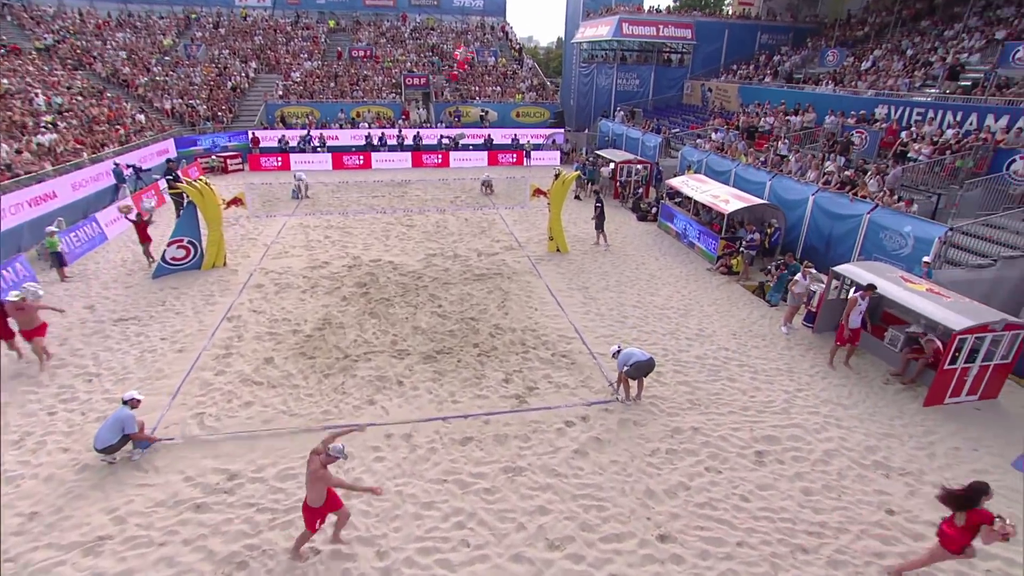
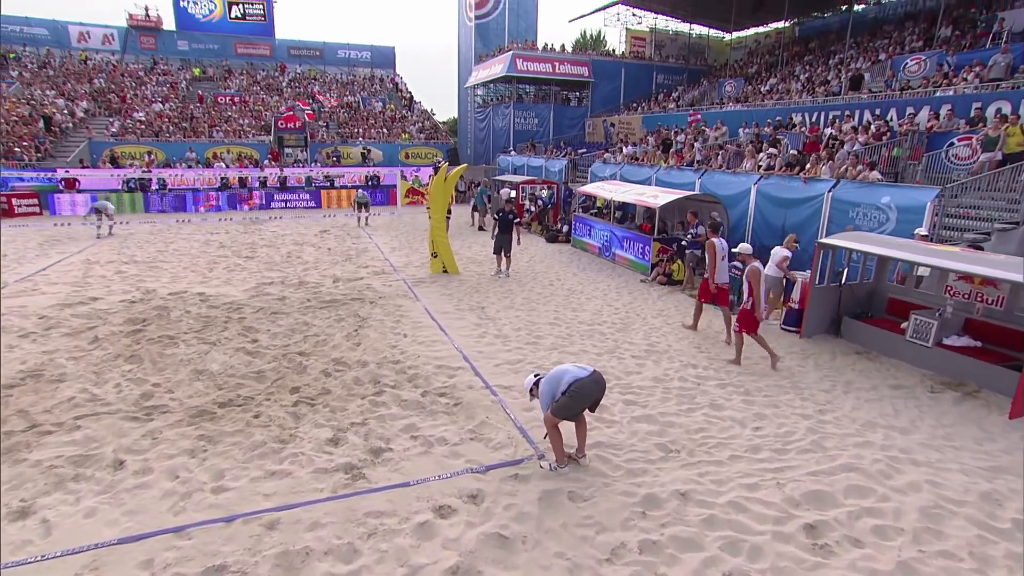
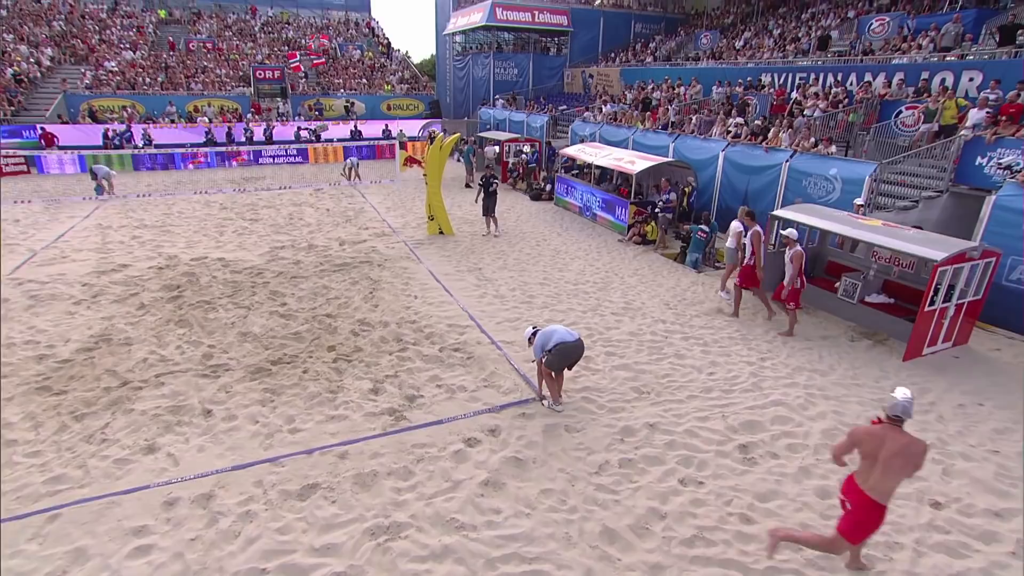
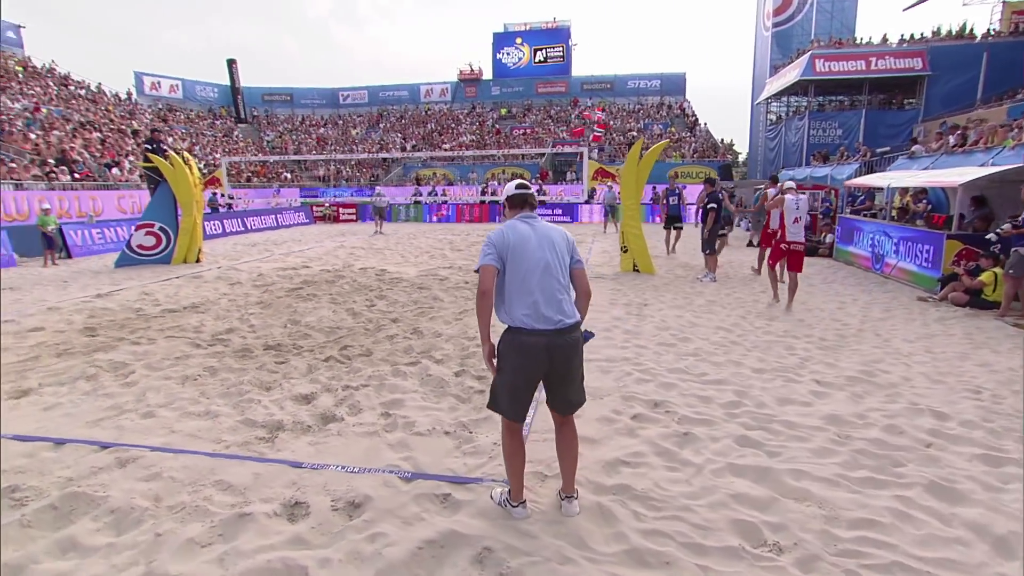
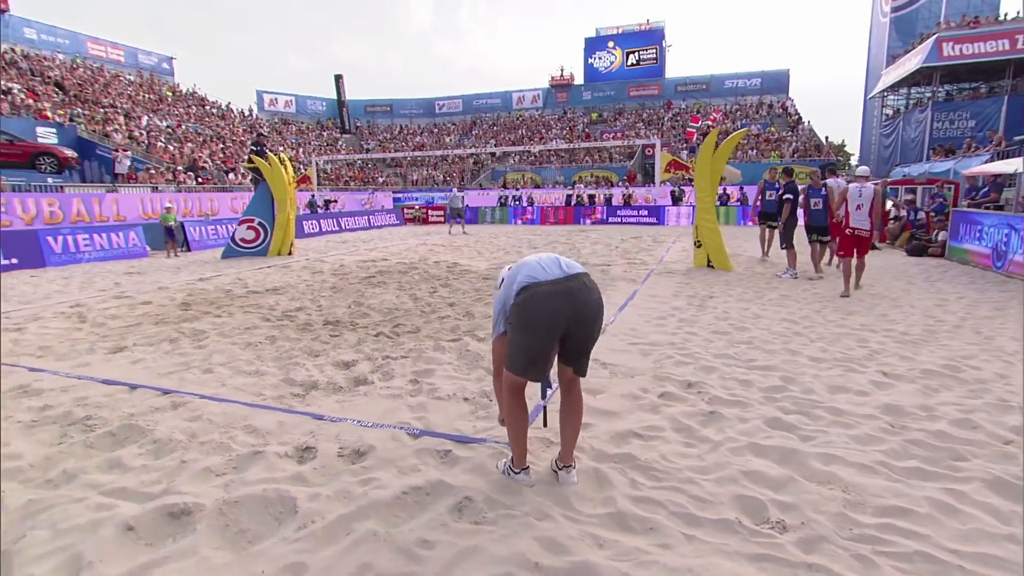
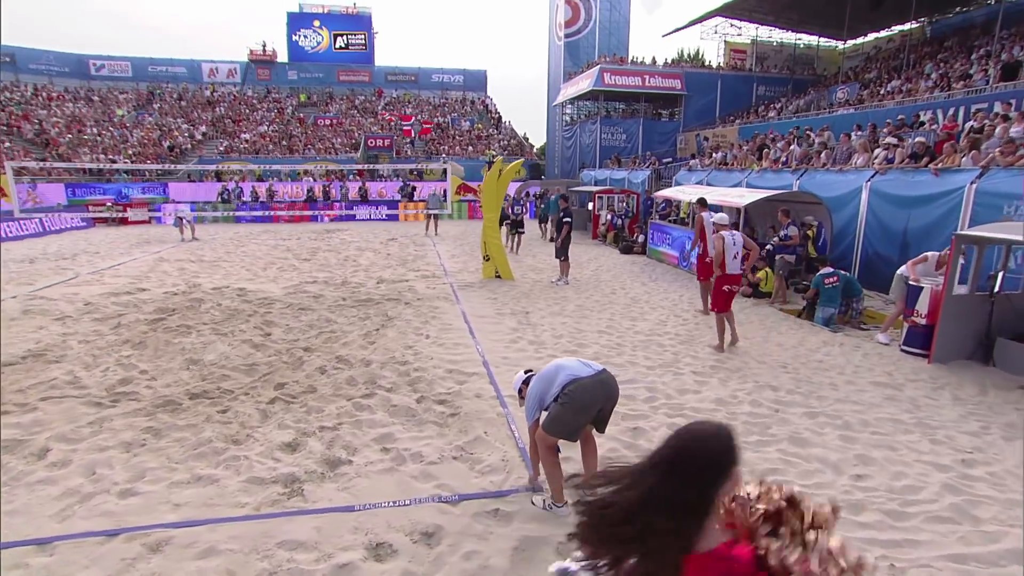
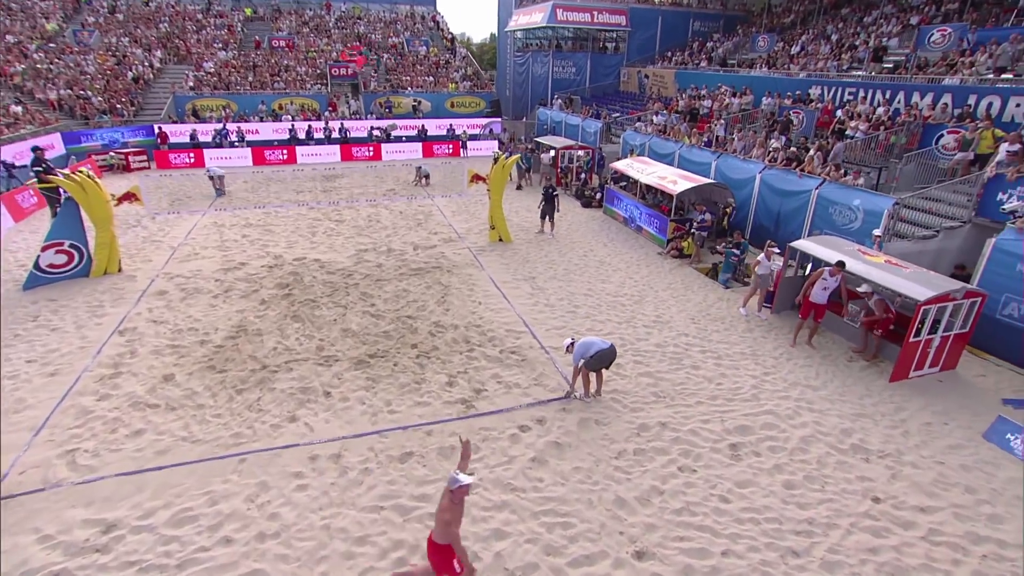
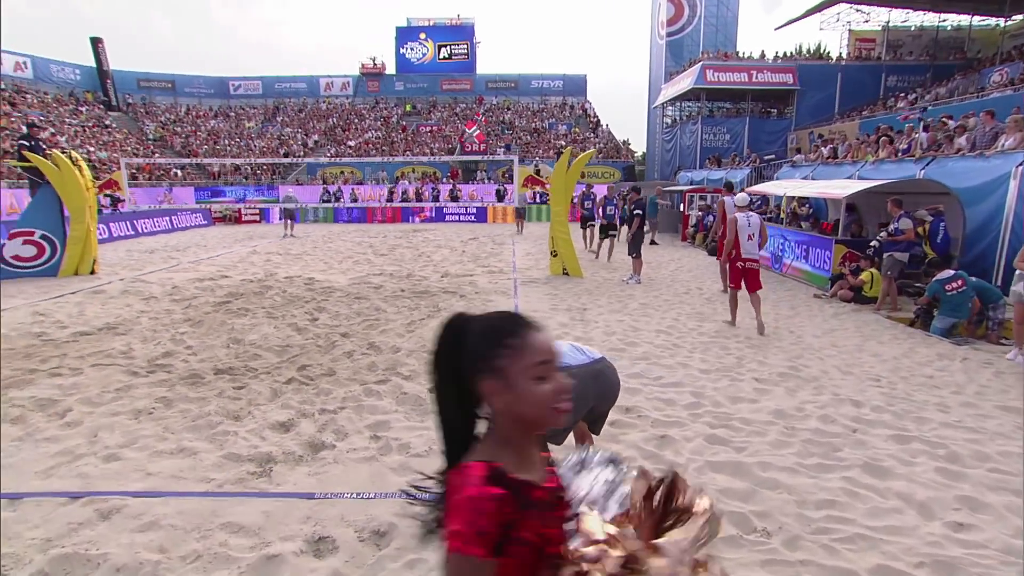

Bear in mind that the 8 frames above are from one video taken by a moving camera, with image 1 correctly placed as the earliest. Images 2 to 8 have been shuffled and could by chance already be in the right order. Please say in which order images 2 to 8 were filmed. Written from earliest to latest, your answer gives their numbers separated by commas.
7, 3, 2, 6, 8, 4, 5
